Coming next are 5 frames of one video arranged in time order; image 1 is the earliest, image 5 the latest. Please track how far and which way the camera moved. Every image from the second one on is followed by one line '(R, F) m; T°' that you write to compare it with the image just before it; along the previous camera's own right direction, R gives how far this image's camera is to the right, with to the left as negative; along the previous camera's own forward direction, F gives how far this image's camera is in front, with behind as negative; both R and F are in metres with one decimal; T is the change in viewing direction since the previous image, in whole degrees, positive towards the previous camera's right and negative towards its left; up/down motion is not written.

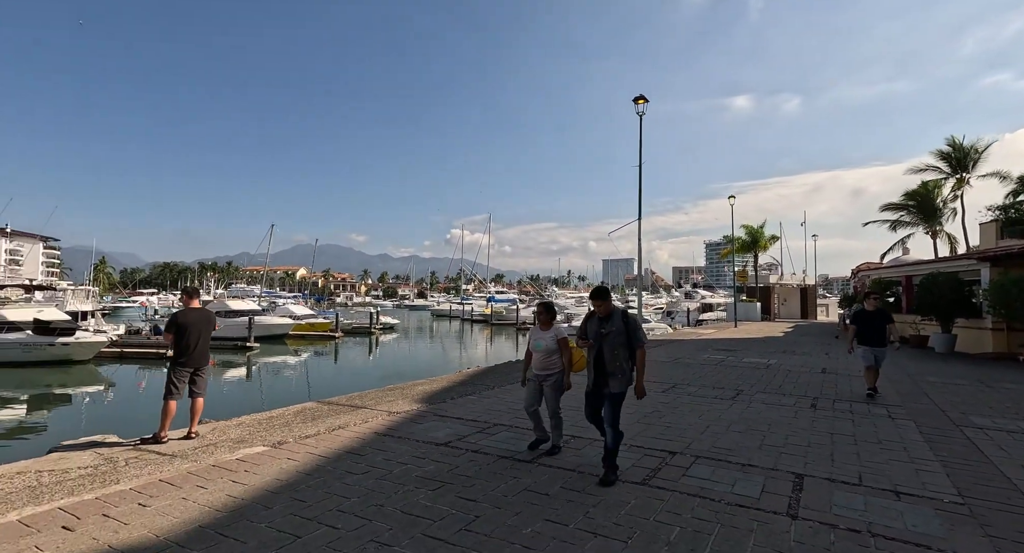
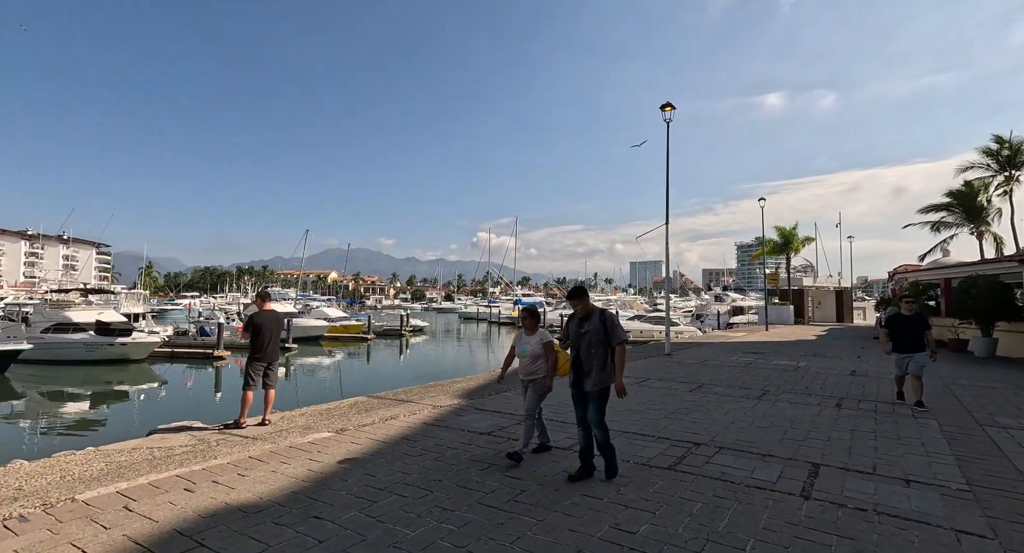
(-0.1, -0.6) m; -3°
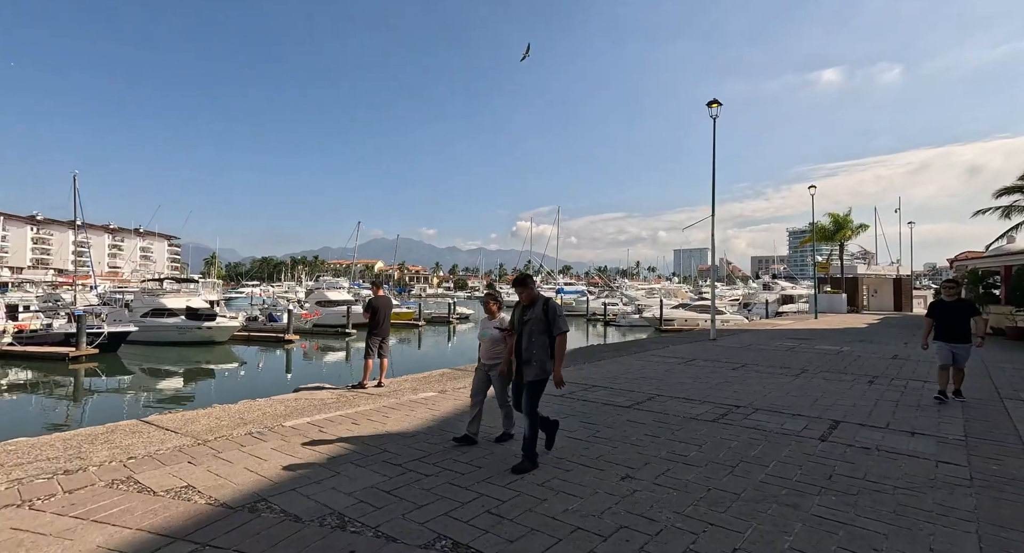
(-0.4, -1.4) m; -4°
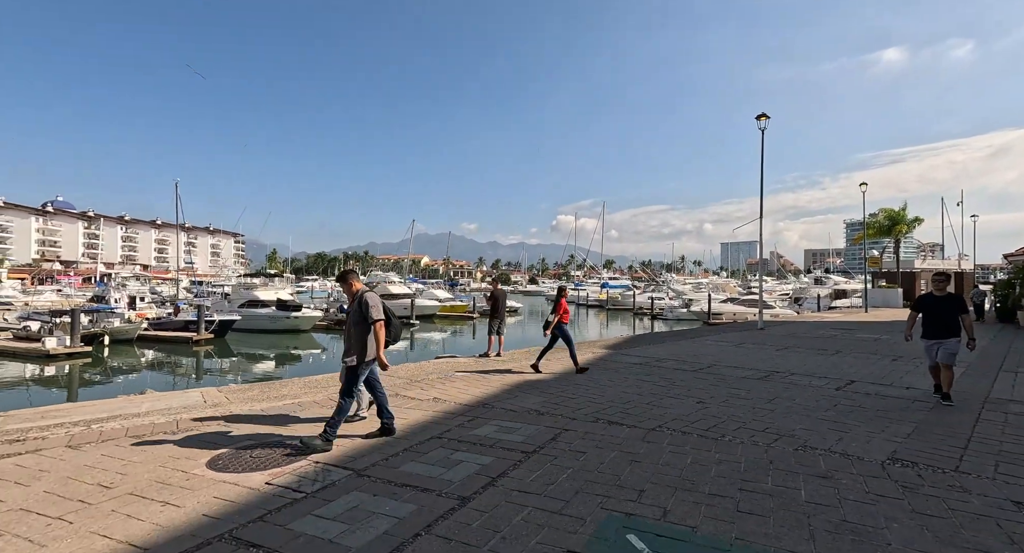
(-0.9, -2.5) m; -4°
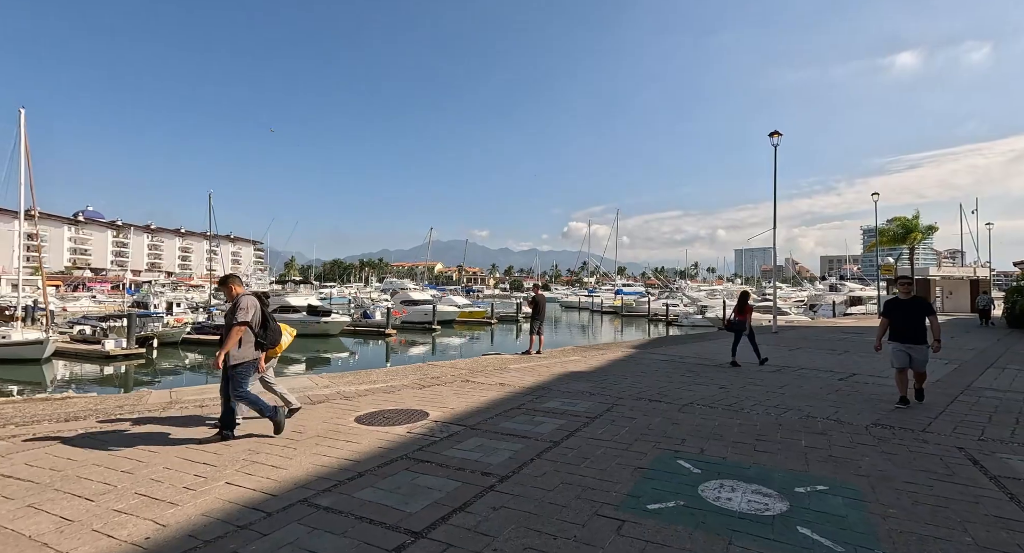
(-0.6, -1.3) m; -1°
